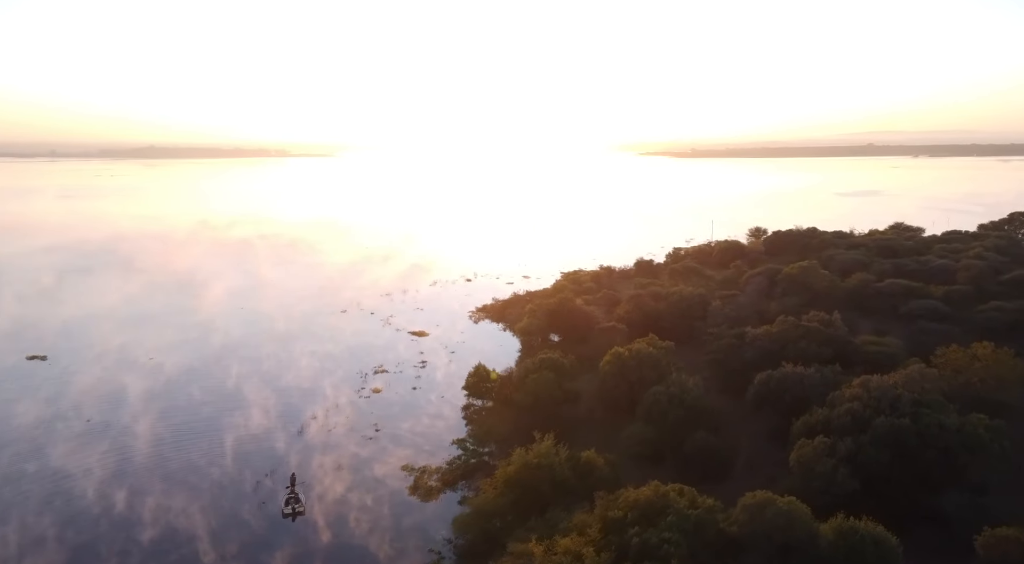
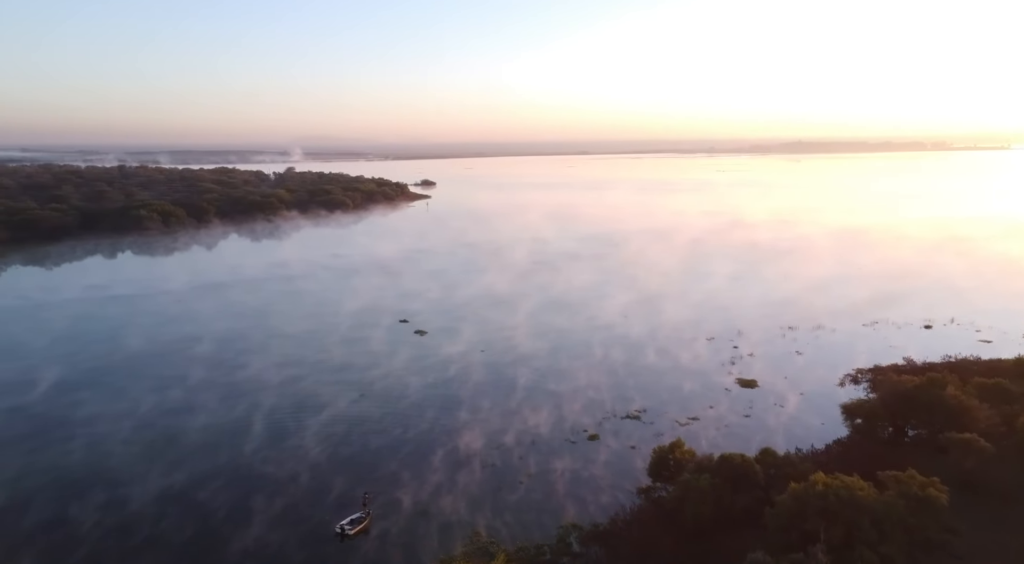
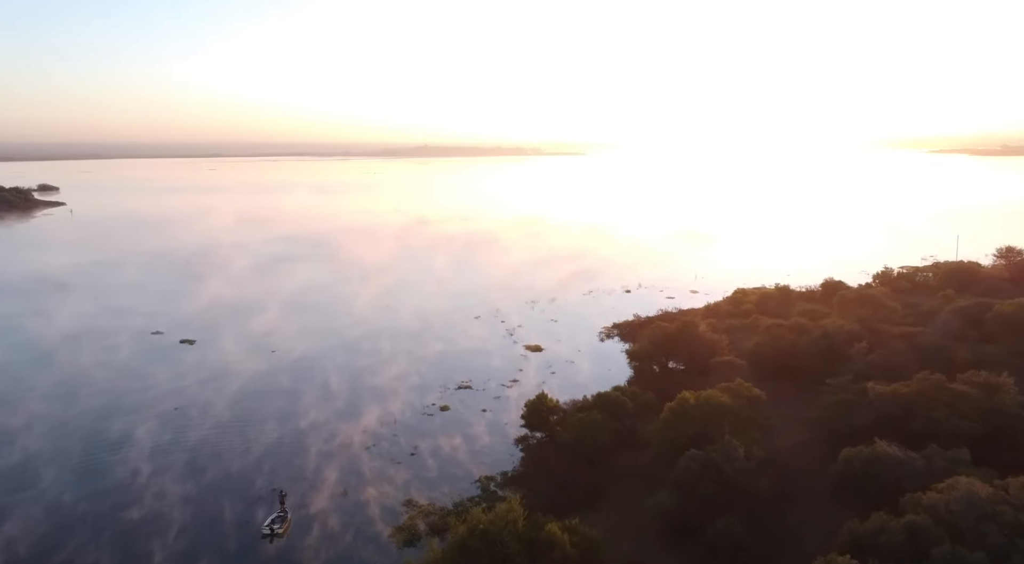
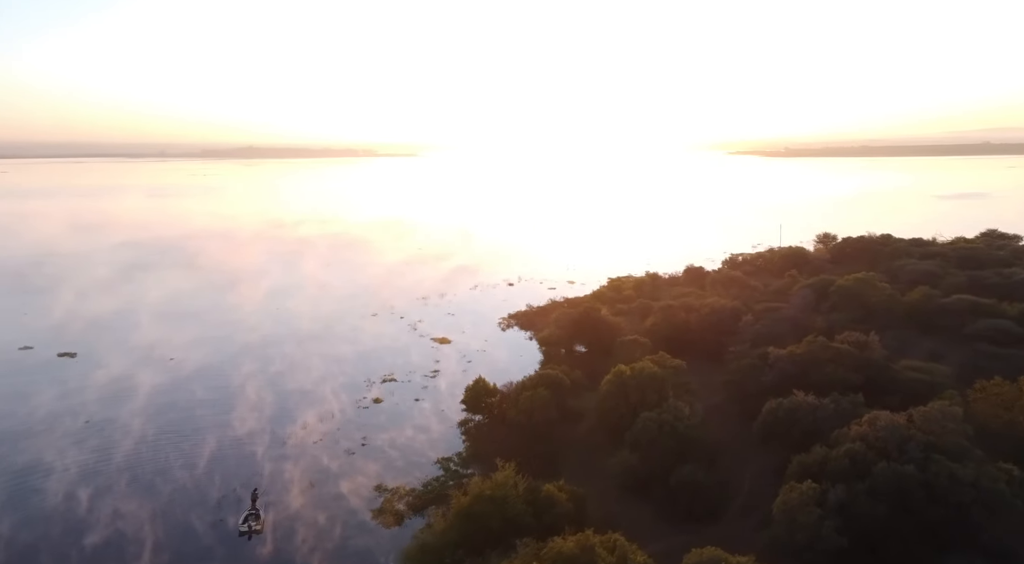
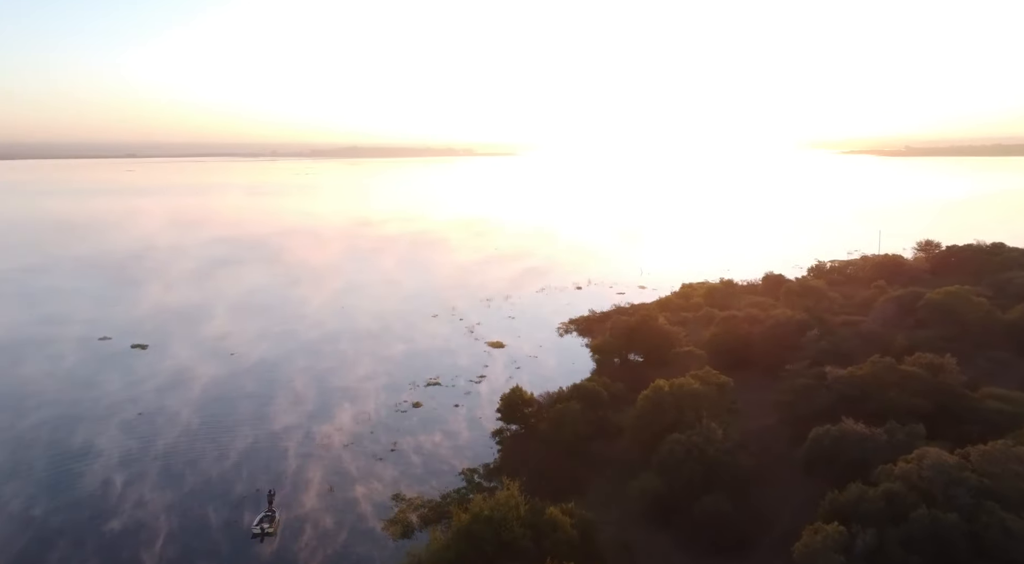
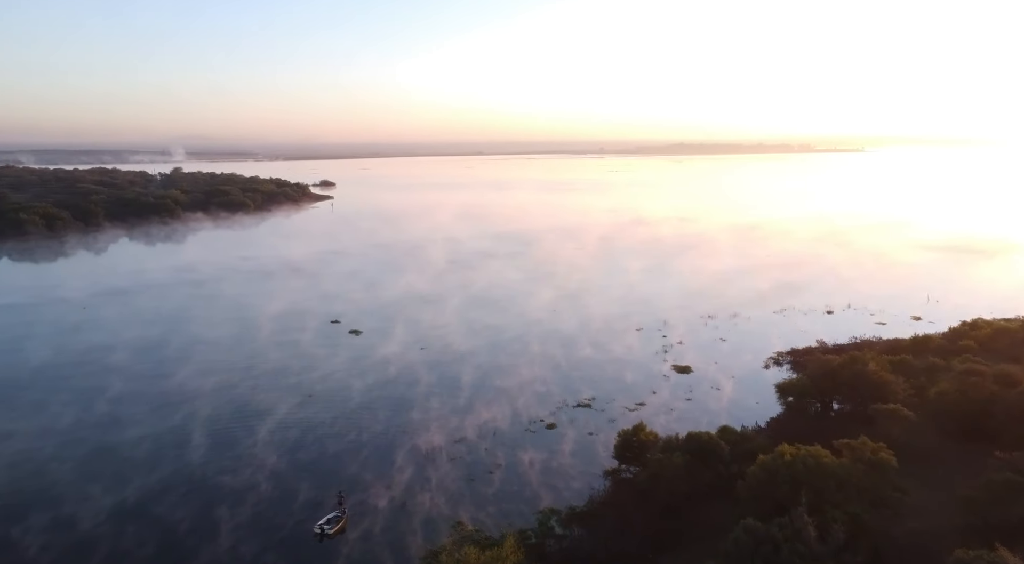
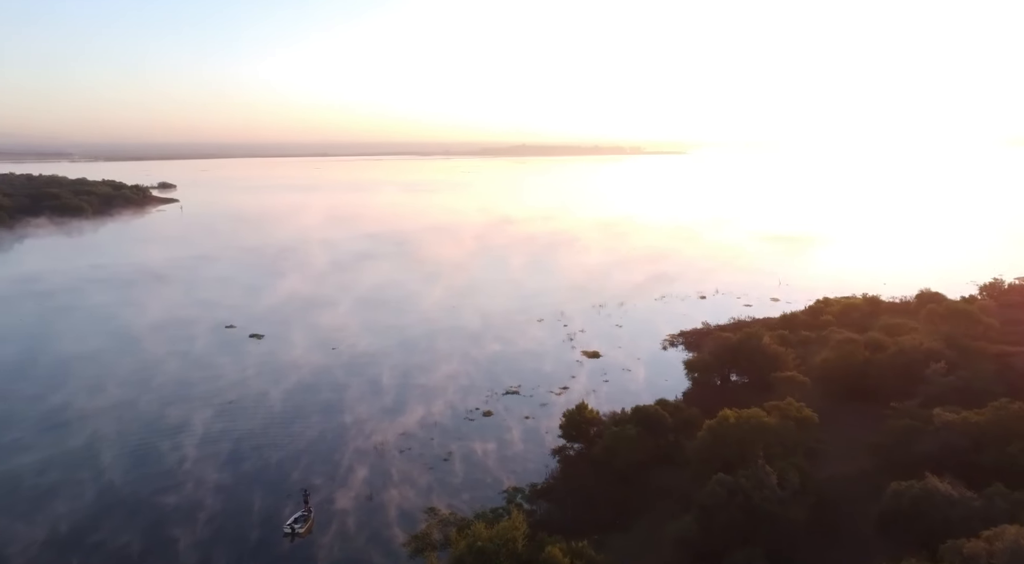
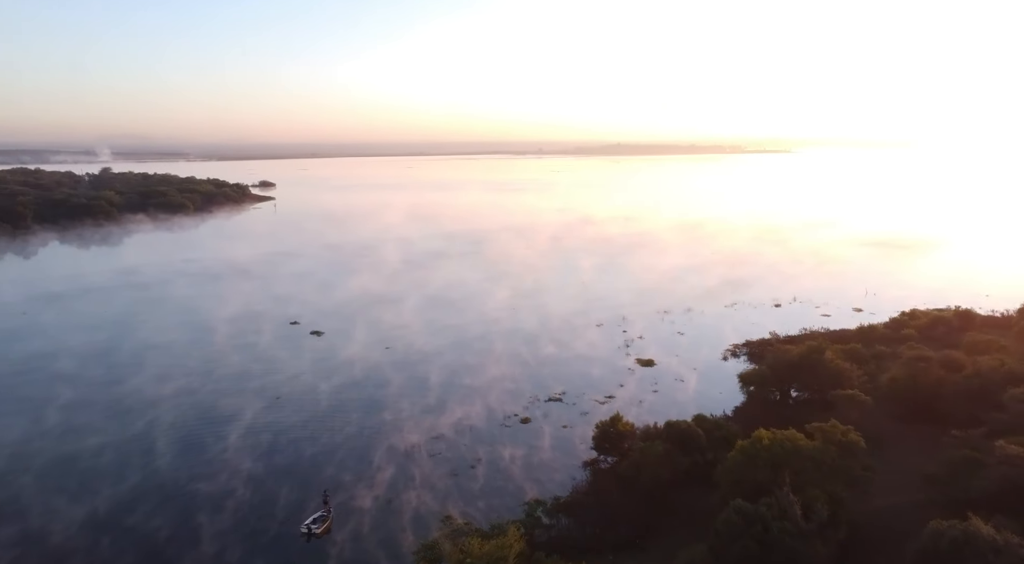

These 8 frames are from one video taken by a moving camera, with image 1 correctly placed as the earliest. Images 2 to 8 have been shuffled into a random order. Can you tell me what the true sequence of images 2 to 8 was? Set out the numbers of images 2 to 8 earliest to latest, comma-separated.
4, 5, 3, 7, 8, 6, 2
